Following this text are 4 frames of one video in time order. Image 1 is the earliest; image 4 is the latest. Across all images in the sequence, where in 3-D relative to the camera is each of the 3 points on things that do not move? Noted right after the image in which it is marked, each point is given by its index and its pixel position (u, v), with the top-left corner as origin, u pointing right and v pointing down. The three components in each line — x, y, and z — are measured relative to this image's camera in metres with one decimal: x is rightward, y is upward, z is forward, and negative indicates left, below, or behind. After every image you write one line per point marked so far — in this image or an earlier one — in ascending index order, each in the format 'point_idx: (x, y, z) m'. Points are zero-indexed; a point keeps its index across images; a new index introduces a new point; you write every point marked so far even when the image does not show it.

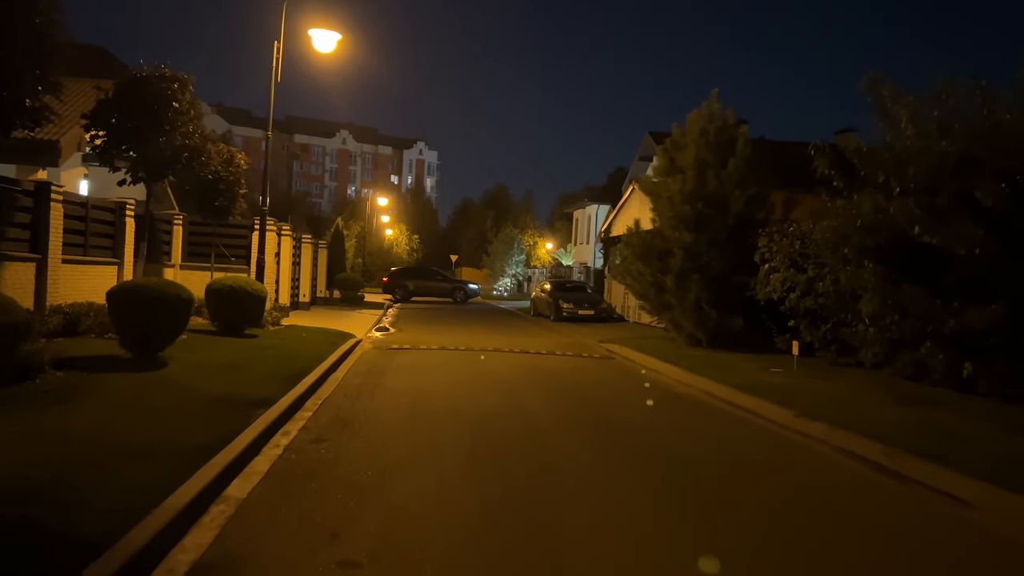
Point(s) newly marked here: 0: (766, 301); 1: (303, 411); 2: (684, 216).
0: (+6.1, -0.3, +19.1) m
1: (-2.7, -1.6, +10.1) m
2: (+4.3, +1.8, +19.7) m
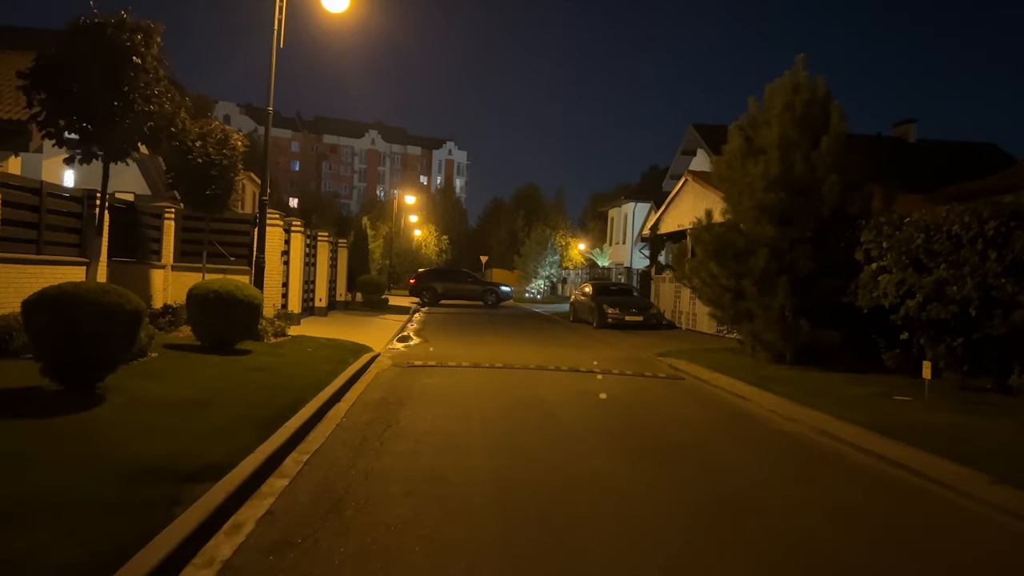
0: (+7.1, -0.4, +15.6) m
1: (-2.1, -1.7, +6.9) m
2: (+5.3, +1.7, +16.3) m
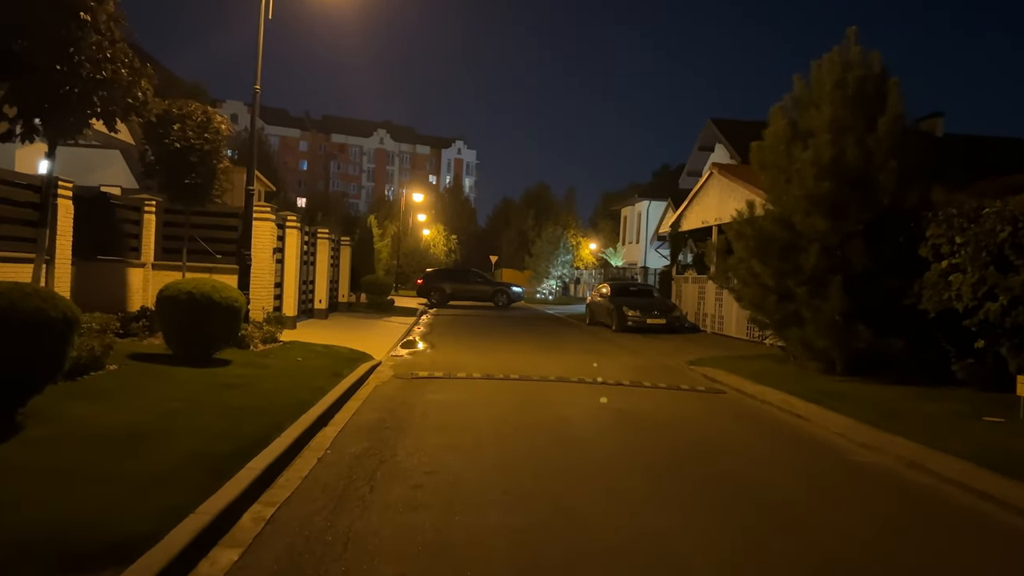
0: (+7.4, -0.4, +13.7) m
1: (-1.9, -1.7, +5.1) m
2: (+5.6, +1.7, +14.4) m
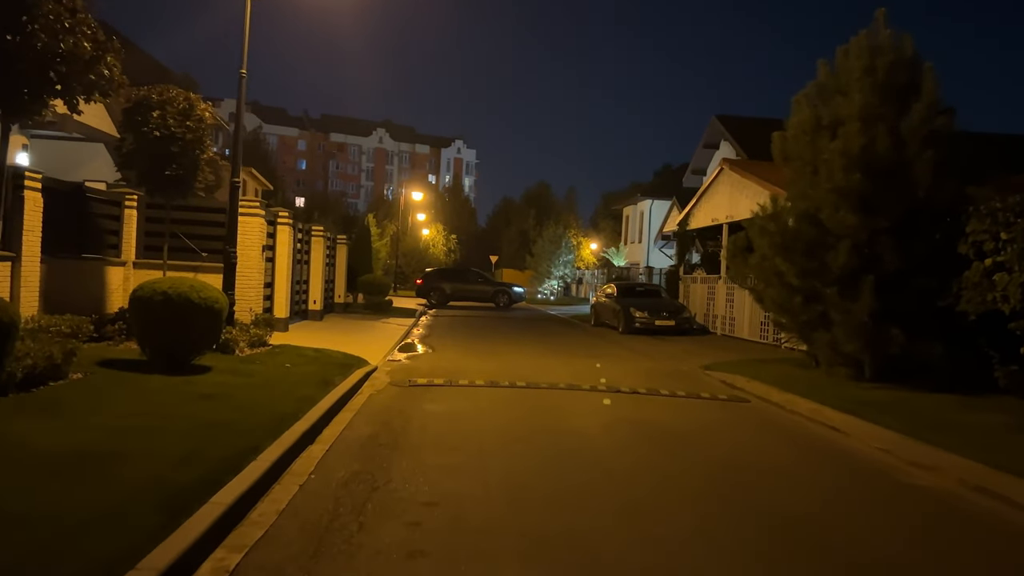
0: (+7.5, -0.4, +12.7) m
1: (-1.8, -1.7, +4.1) m
2: (+5.7, +1.7, +13.4) m
